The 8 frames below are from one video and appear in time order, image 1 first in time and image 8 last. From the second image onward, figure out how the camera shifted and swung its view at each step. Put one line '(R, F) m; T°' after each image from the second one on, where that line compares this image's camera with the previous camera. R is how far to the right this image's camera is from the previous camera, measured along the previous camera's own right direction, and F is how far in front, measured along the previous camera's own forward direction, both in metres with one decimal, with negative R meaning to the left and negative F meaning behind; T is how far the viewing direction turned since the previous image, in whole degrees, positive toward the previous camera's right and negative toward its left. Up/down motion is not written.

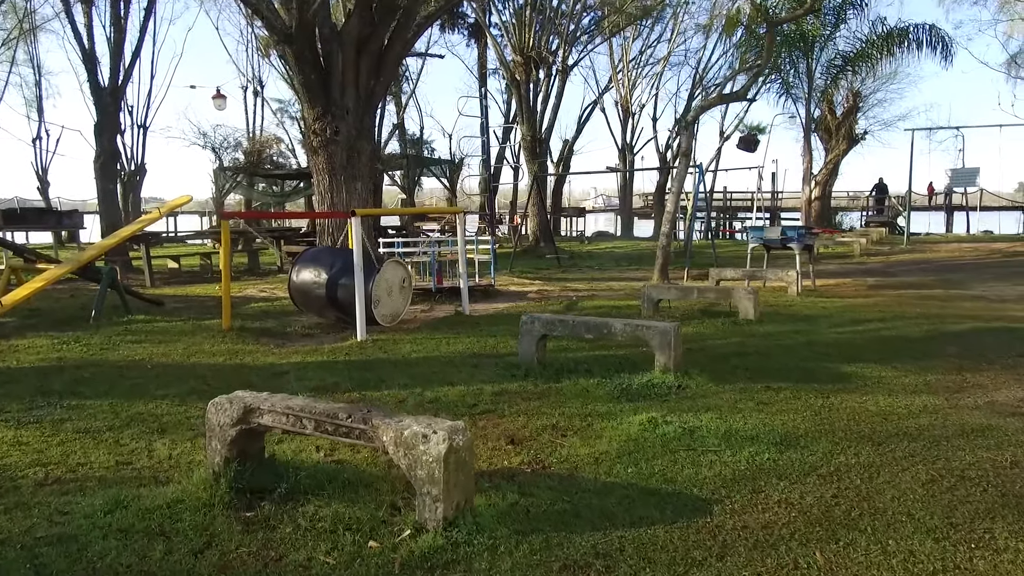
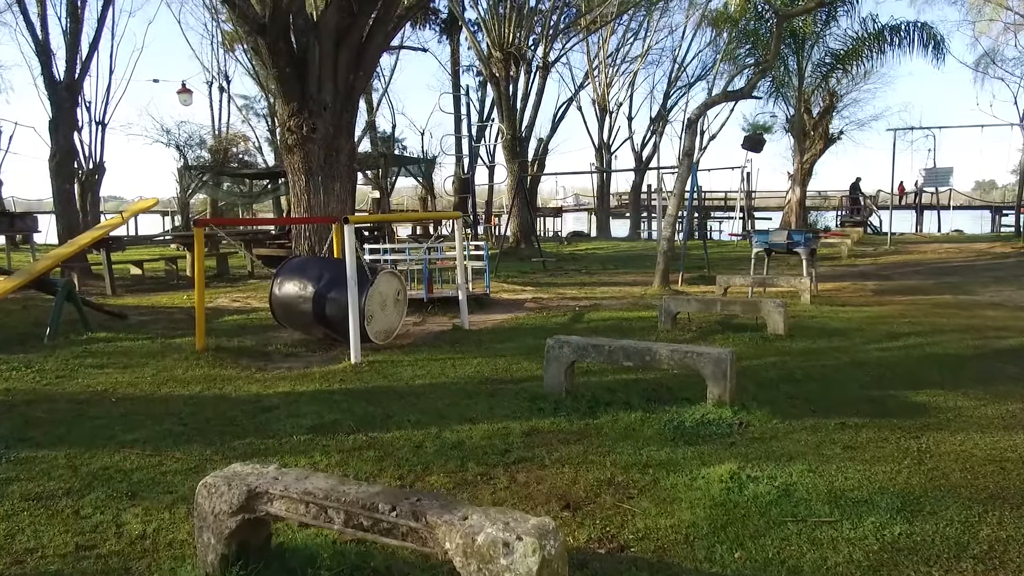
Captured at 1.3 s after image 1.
(-0.3, +0.7) m; +2°
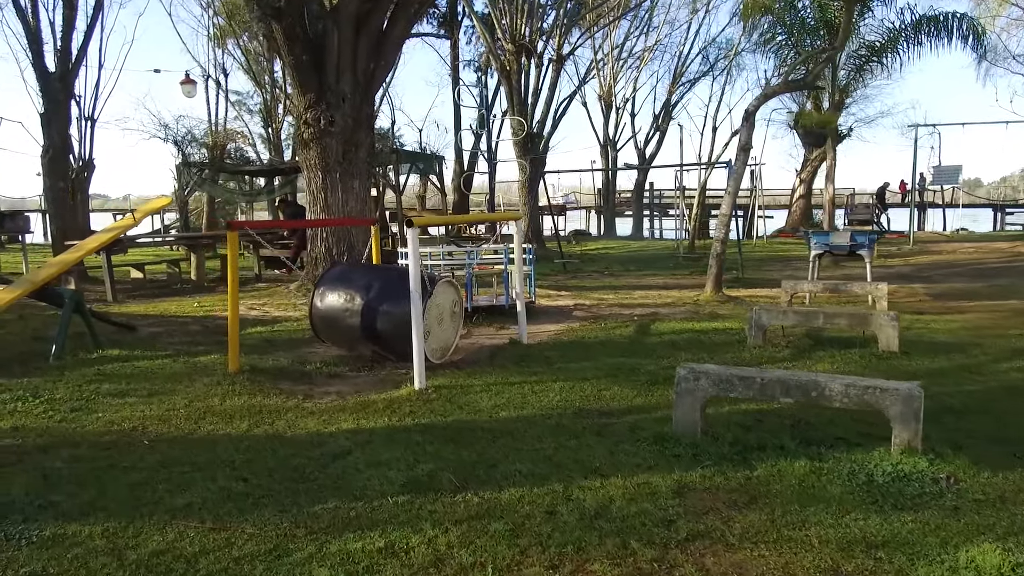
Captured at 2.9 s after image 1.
(-0.7, +0.9) m; +1°
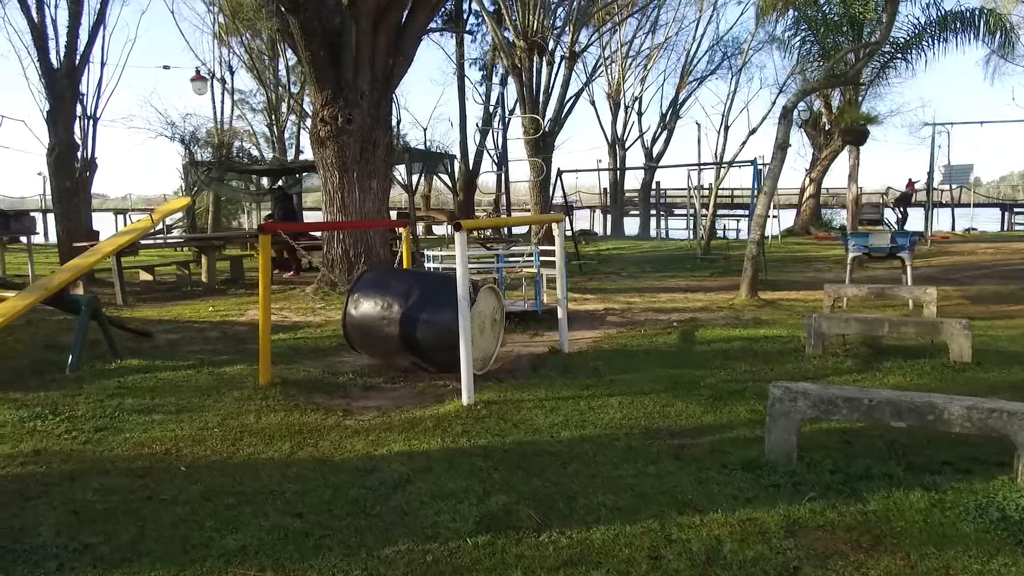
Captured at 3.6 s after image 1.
(-0.3, +0.4) m; 0°
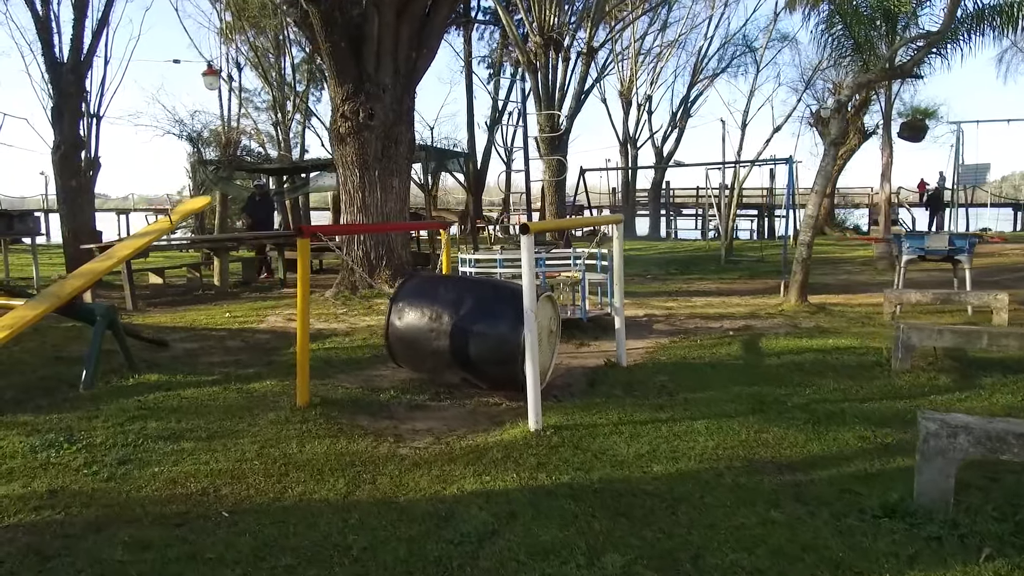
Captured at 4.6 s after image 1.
(-0.4, +0.6) m; 0°
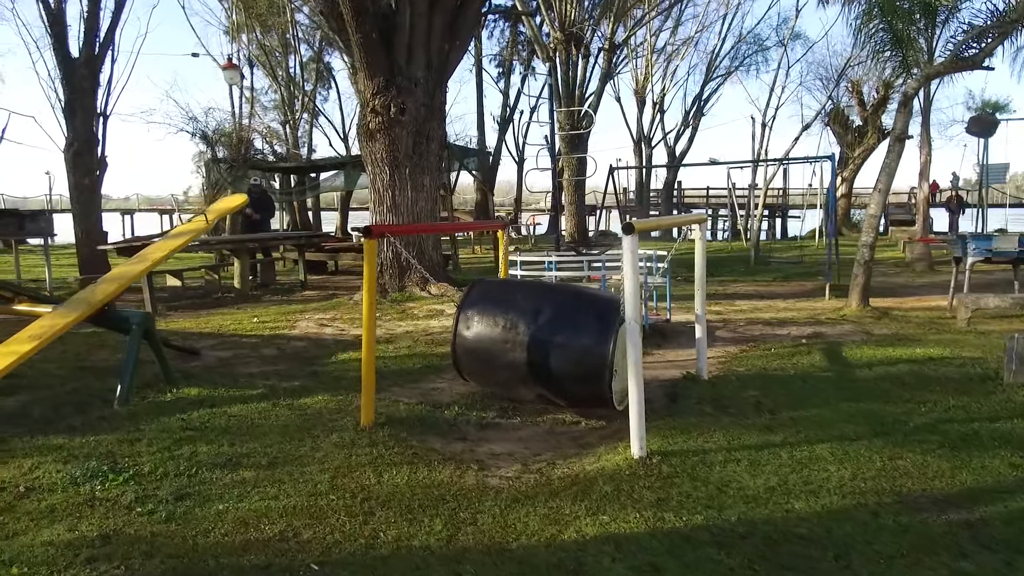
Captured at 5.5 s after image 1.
(-0.5, +0.5) m; 0°
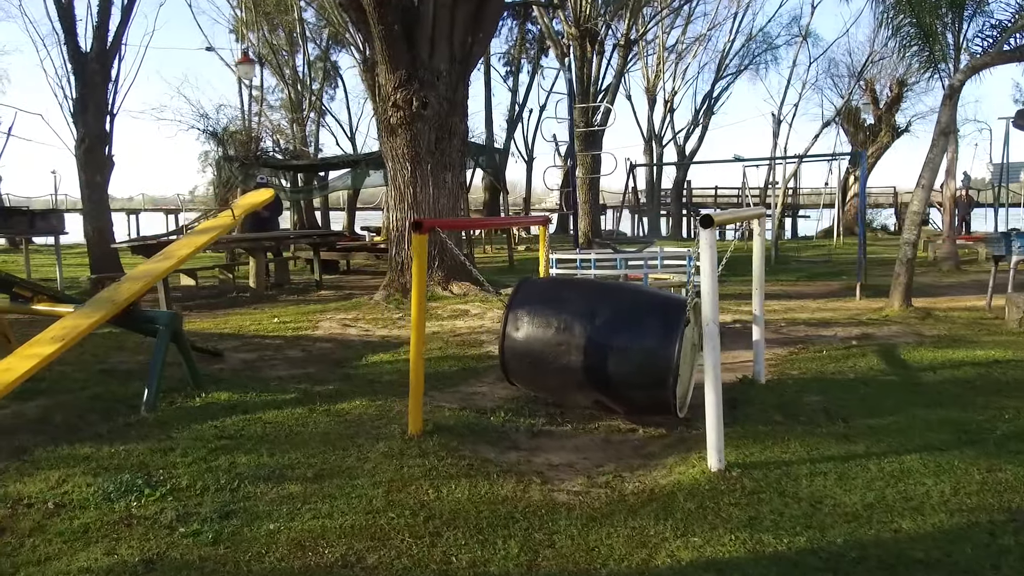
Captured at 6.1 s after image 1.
(-0.3, +0.3) m; 0°
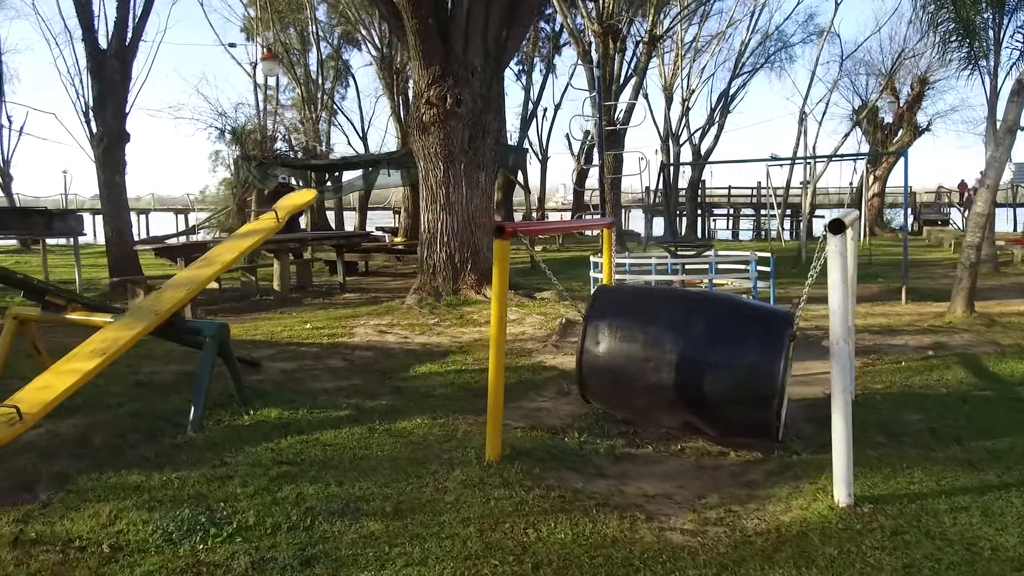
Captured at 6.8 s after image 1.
(-0.4, +0.4) m; 0°
